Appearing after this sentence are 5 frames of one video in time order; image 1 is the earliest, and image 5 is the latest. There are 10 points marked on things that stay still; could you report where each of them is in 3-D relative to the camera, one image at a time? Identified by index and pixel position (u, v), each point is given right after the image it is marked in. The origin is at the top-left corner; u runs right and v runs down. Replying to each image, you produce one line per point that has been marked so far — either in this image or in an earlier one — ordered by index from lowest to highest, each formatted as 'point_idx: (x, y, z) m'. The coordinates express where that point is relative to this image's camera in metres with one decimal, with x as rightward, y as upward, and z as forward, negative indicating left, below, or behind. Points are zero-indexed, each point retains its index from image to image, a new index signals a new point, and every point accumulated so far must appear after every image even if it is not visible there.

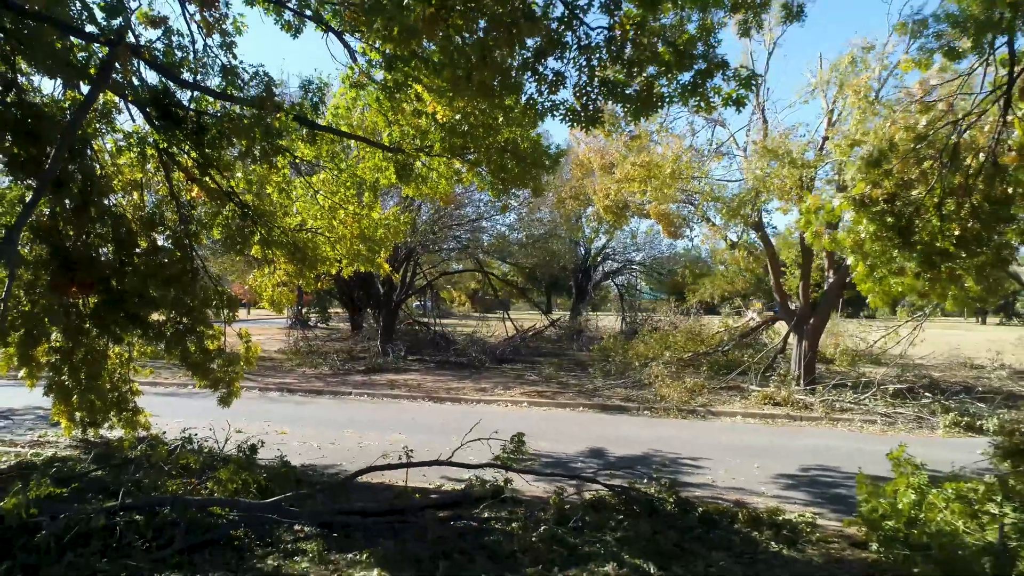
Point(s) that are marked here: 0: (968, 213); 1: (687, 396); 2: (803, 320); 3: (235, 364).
0: (+8.1, +1.3, +6.5) m
1: (+5.5, -3.4, +11.6) m
2: (+9.9, -1.1, +12.4) m
3: (-5.6, -1.5, +7.5) m
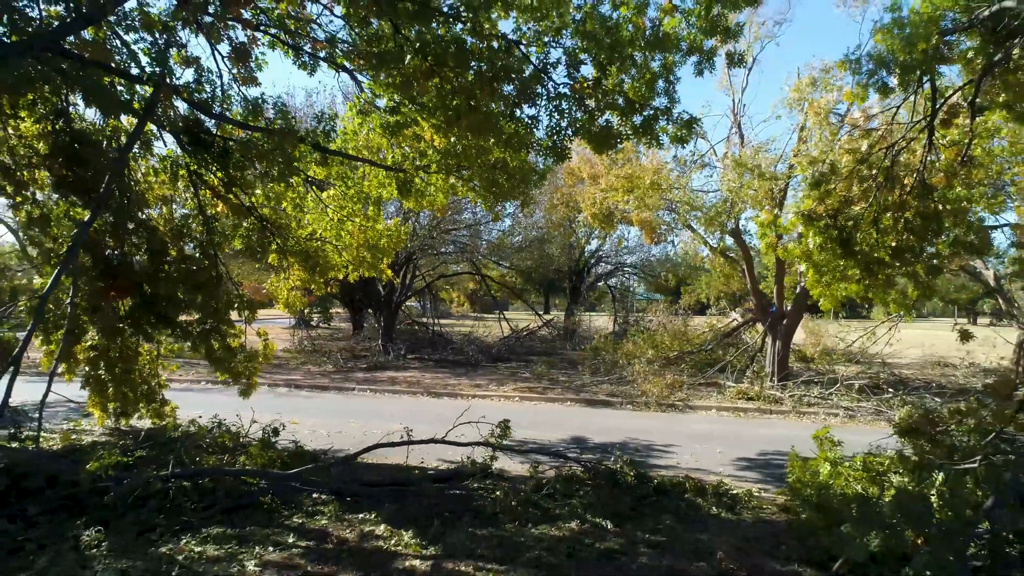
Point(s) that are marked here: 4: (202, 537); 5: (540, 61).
0: (+7.9, +1.2, +7.4) m
1: (+5.2, -3.5, +12.4) m
2: (+9.6, -1.2, +13.3) m
3: (-5.8, -1.6, +8.4) m
4: (-3.8, -3.1, +4.6) m
5: (+0.4, +3.5, +5.8) m
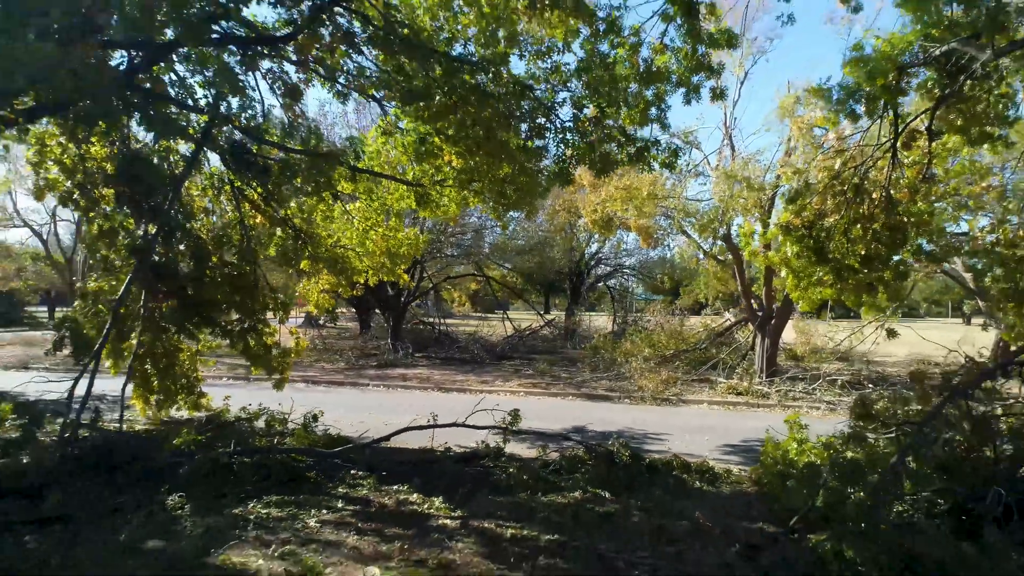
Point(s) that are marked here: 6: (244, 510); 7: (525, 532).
0: (+8.1, +1.1, +8.2) m
1: (+5.4, -3.6, +13.3) m
2: (+9.8, -1.3, +14.2) m
3: (-5.6, -1.7, +9.3) m
4: (-3.6, -3.1, +5.4) m
5: (+0.6, +3.4, +6.7) m
6: (-3.8, -3.1, +5.2) m
7: (+0.2, -3.2, +4.9) m
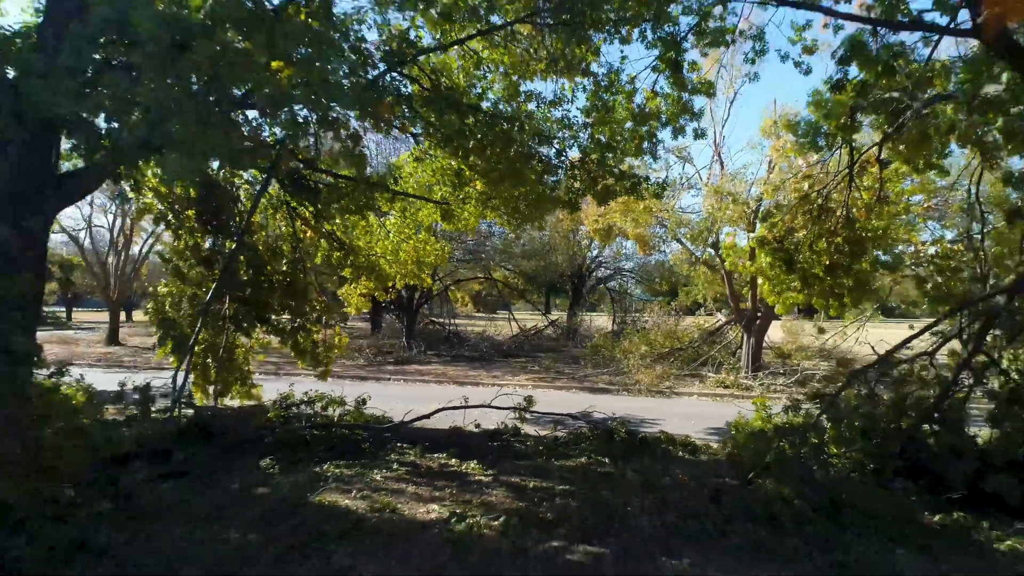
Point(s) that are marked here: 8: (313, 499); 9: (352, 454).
0: (+8.4, +1.0, +9.7) m
1: (+5.8, -3.7, +14.7) m
2: (+10.2, -1.4, +15.6) m
3: (-5.3, -1.8, +10.7) m
4: (-3.3, -3.3, +6.8) m
5: (+1.0, +3.3, +8.1) m
6: (-3.4, -3.3, +6.6) m
7: (+0.5, -3.3, +6.3) m
8: (-3.1, -3.3, +5.7) m
9: (-3.1, -3.3, +7.2) m
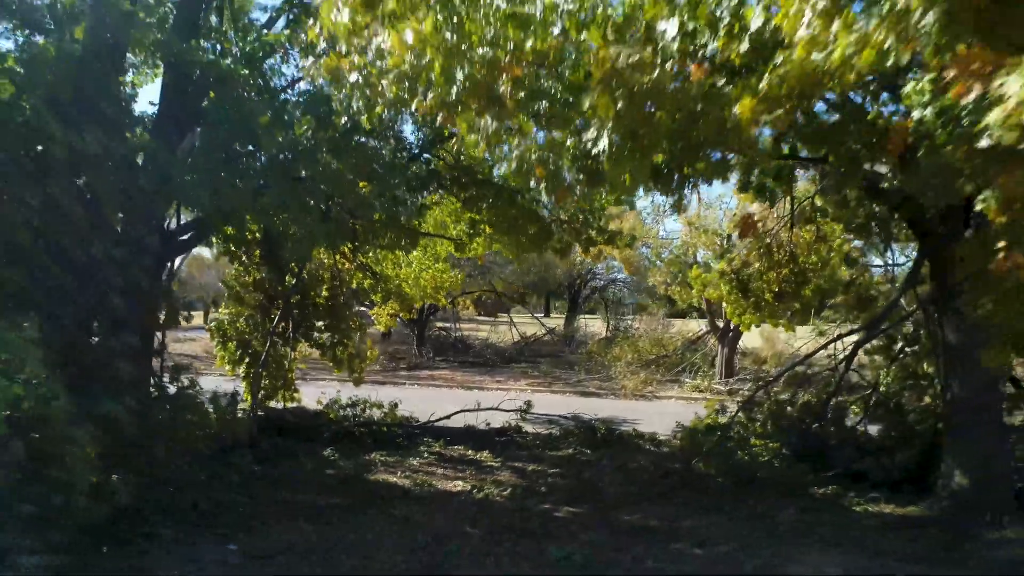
0: (+8.5, +0.2, +11.7) m
1: (+5.9, -4.4, +16.8) m
2: (+10.3, -2.2, +17.7) m
3: (-5.2, -2.5, +12.8) m
4: (-3.2, -4.0, +8.9) m
5: (+1.1, +2.5, +10.2) m
6: (-3.3, -4.0, +8.7) m
7: (+0.6, -4.1, +8.4) m
8: (-3.0, -4.0, +7.8) m
9: (-3.0, -4.0, +9.3) m
